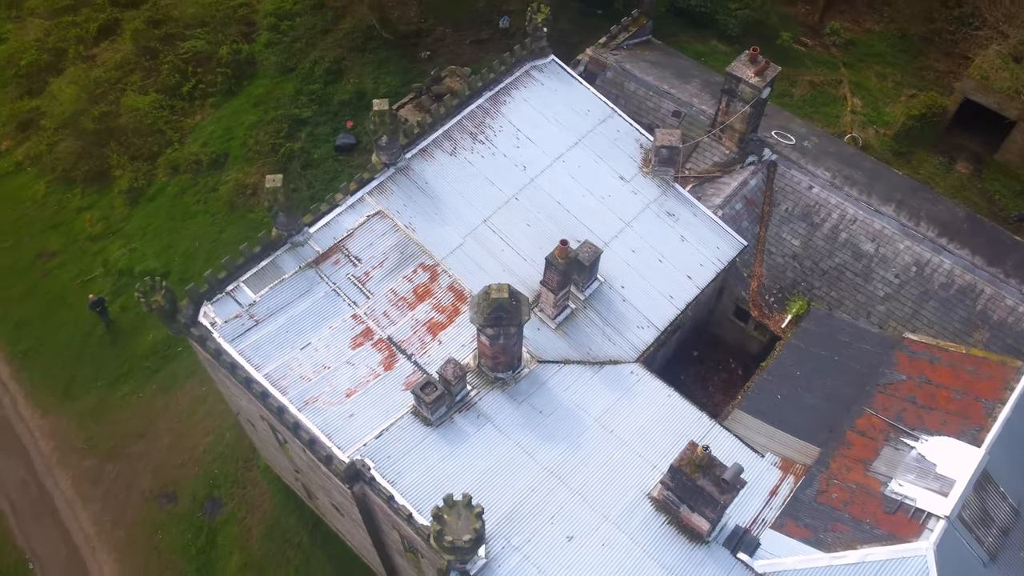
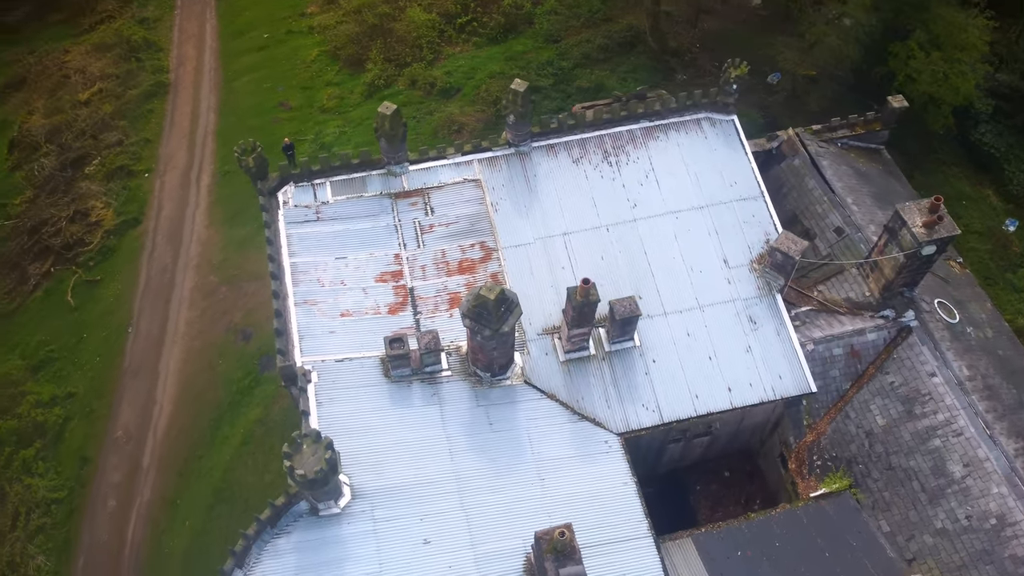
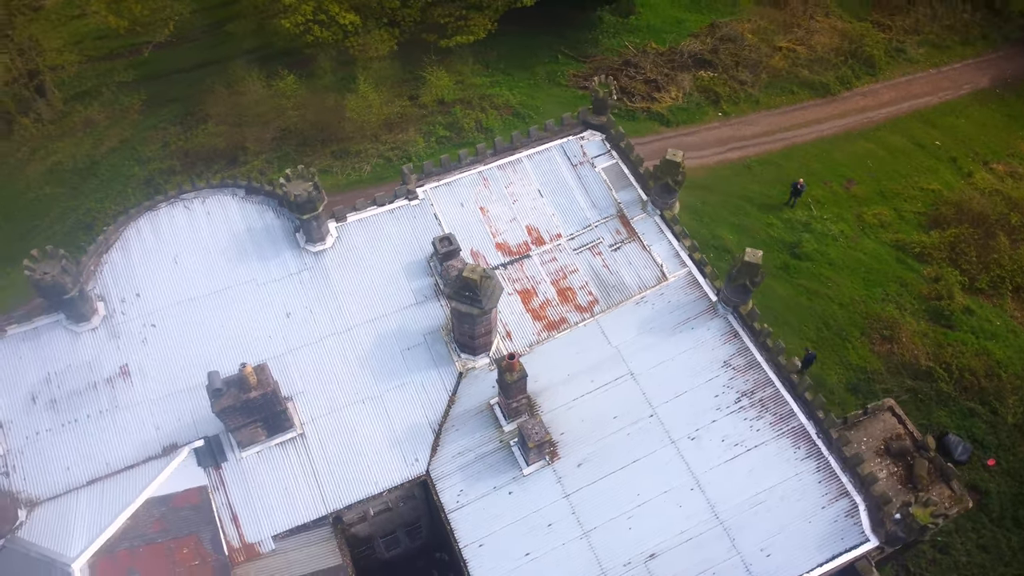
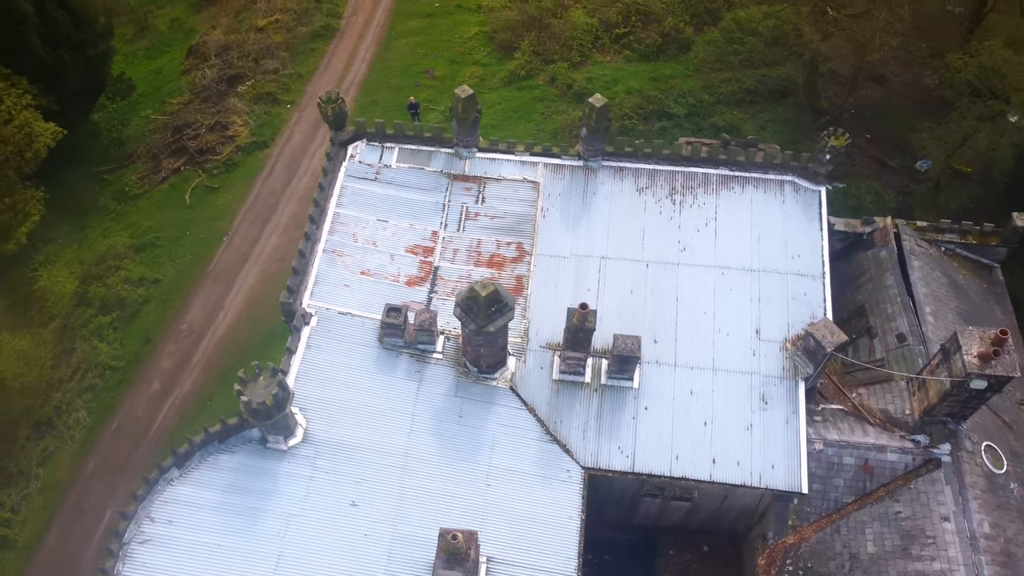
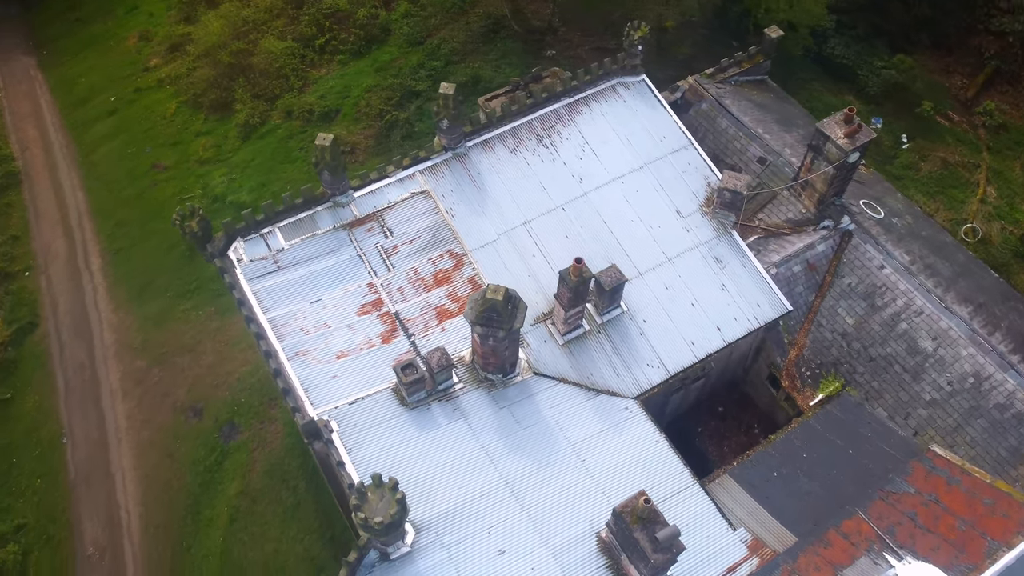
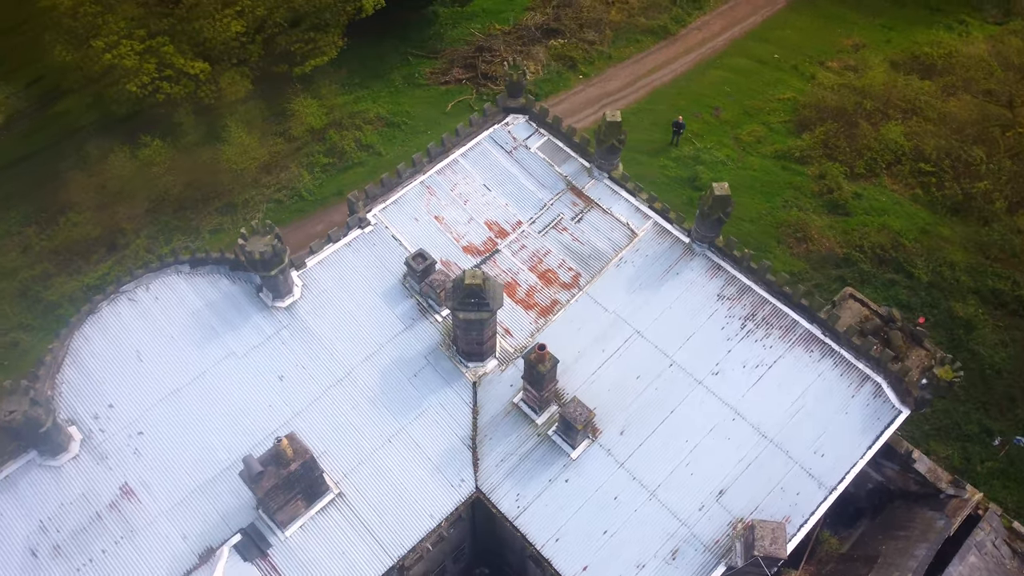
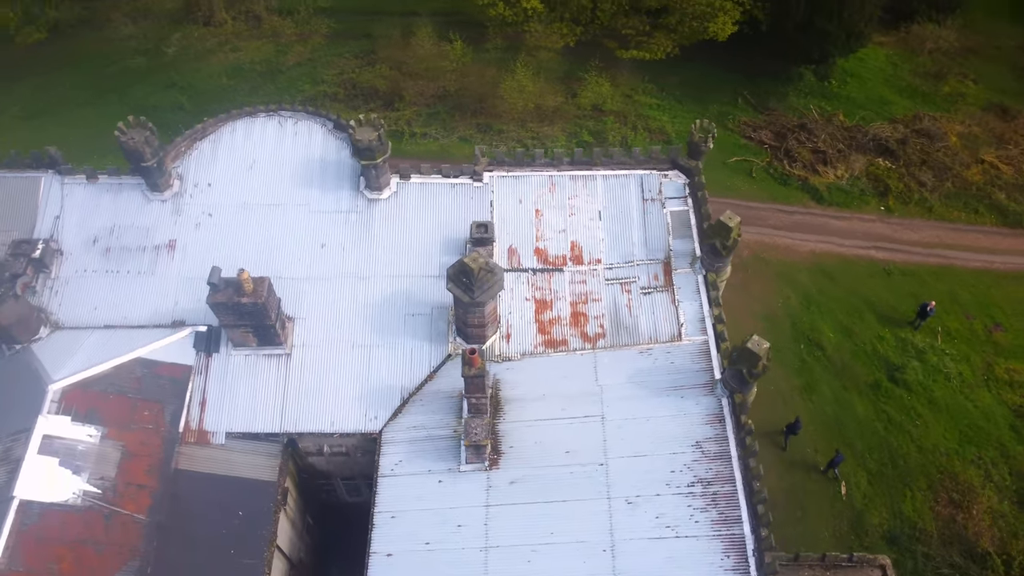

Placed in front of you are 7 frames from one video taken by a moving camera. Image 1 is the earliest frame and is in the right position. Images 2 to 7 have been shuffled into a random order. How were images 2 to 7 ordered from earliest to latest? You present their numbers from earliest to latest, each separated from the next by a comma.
5, 2, 4, 6, 3, 7
